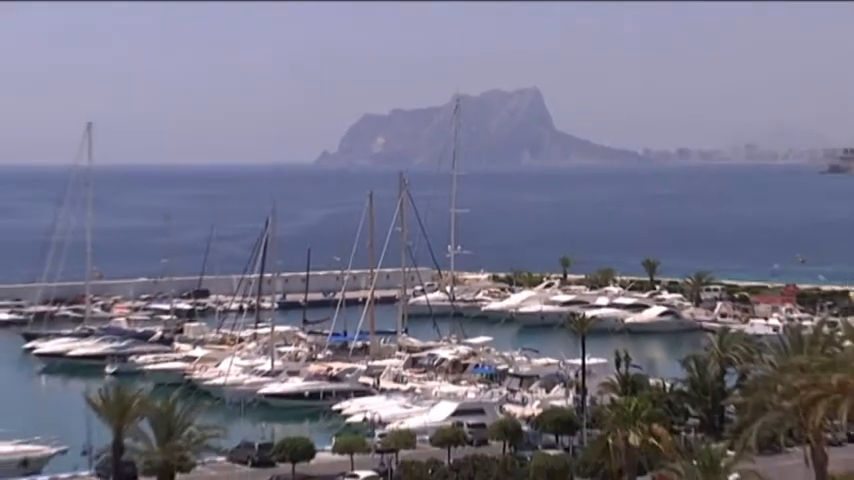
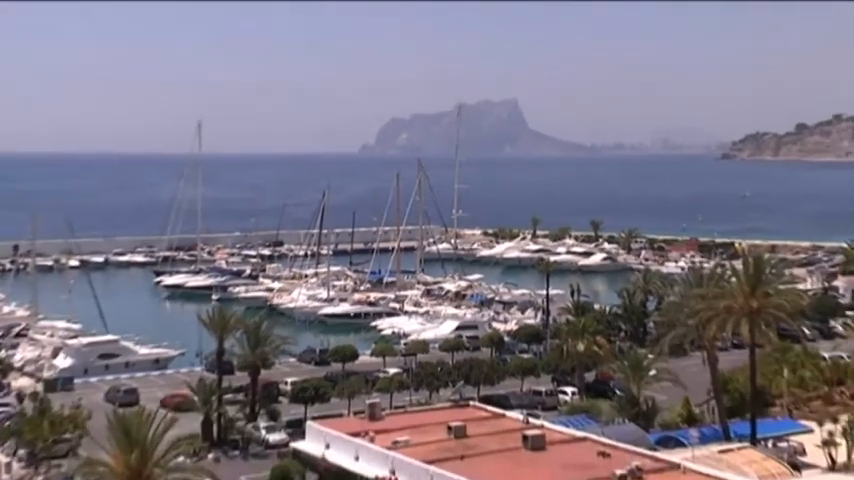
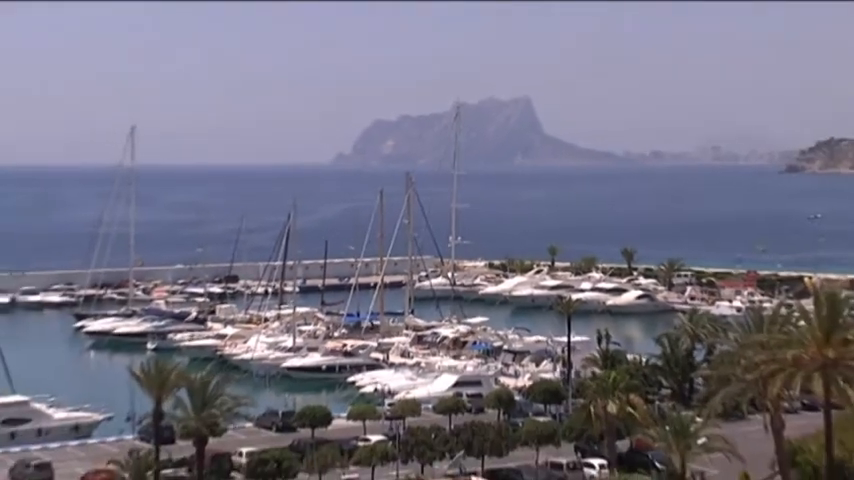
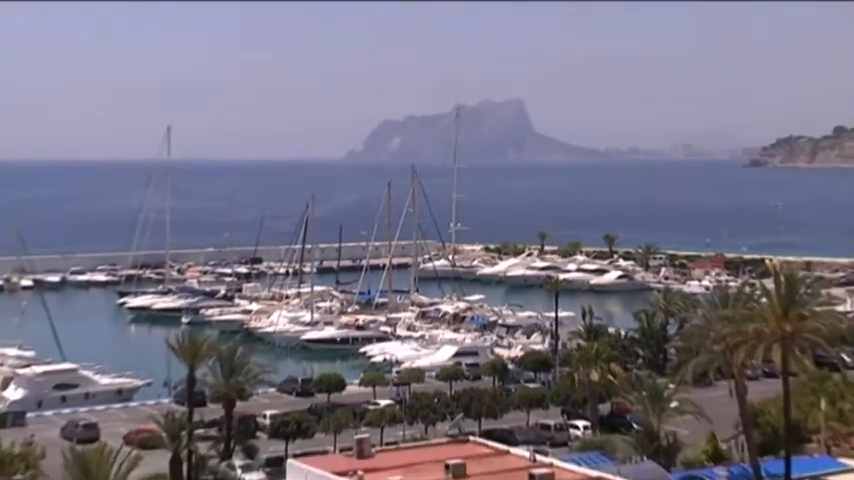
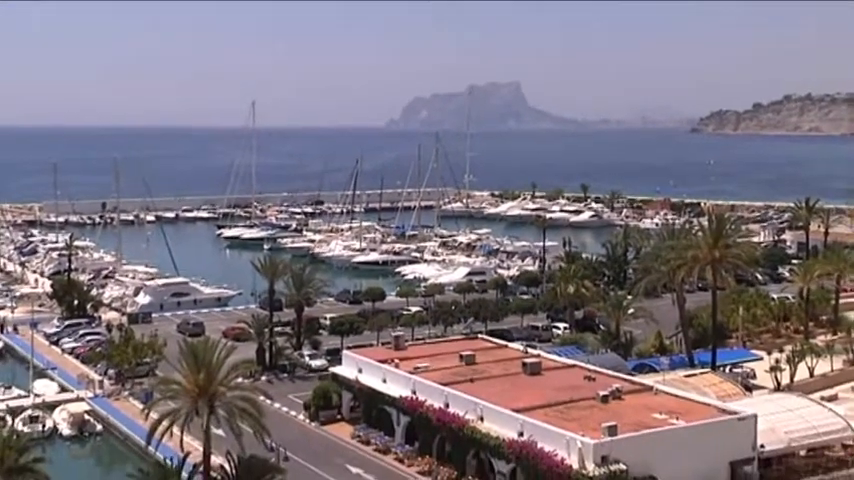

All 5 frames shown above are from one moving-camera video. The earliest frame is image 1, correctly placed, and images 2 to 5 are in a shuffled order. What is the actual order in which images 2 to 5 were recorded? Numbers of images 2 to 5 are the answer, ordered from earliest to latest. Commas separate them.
3, 4, 2, 5
